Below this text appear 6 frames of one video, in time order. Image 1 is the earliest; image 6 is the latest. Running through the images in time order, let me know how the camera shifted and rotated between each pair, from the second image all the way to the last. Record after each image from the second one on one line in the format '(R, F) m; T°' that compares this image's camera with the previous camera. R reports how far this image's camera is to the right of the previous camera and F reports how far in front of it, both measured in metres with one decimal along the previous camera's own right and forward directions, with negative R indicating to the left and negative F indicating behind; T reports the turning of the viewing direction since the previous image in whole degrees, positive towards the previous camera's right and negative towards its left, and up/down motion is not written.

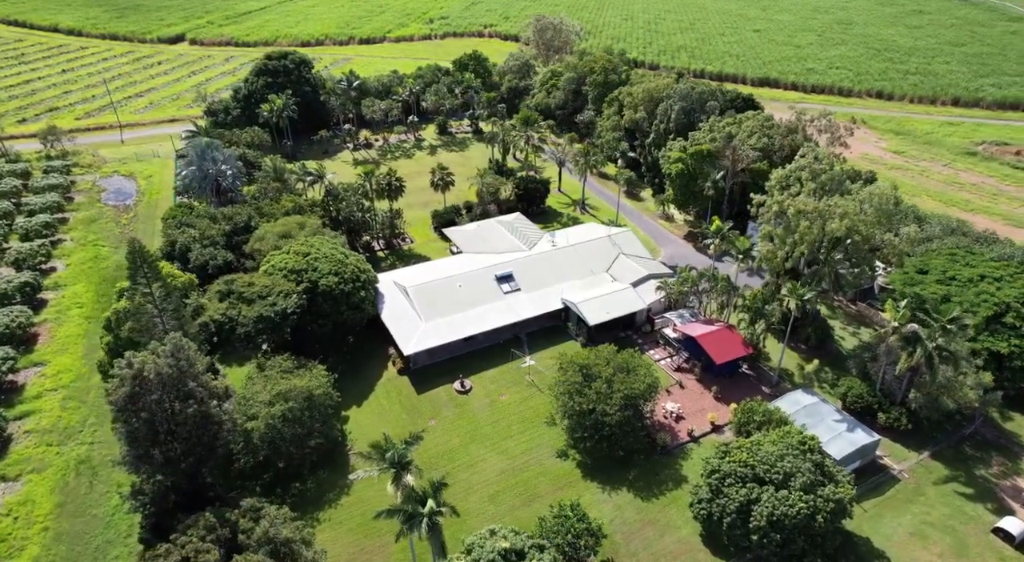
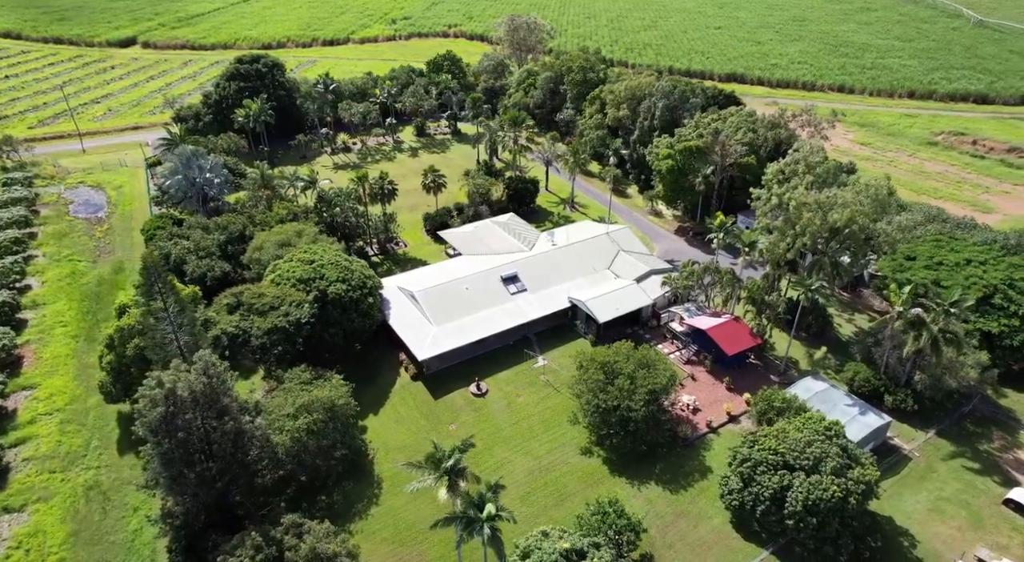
(-4.4, +0.1) m; +4°
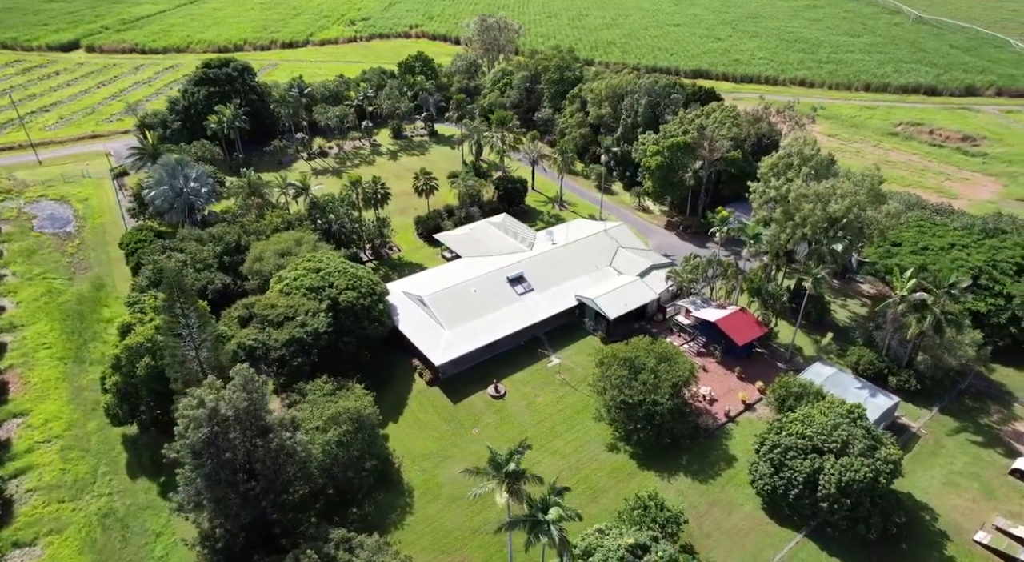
(-4.8, +0.2) m; +4°
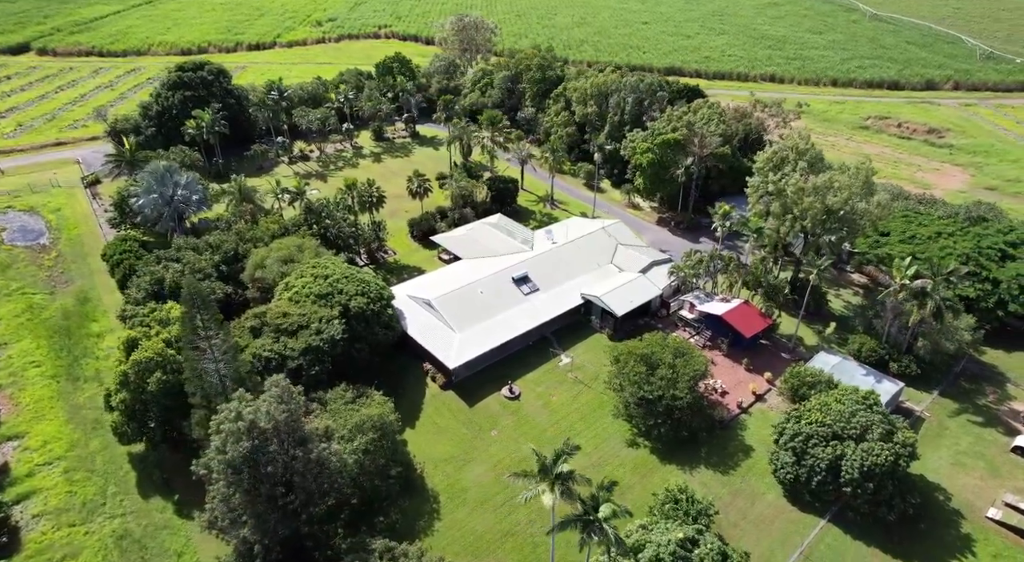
(-3.9, +0.2) m; +3°
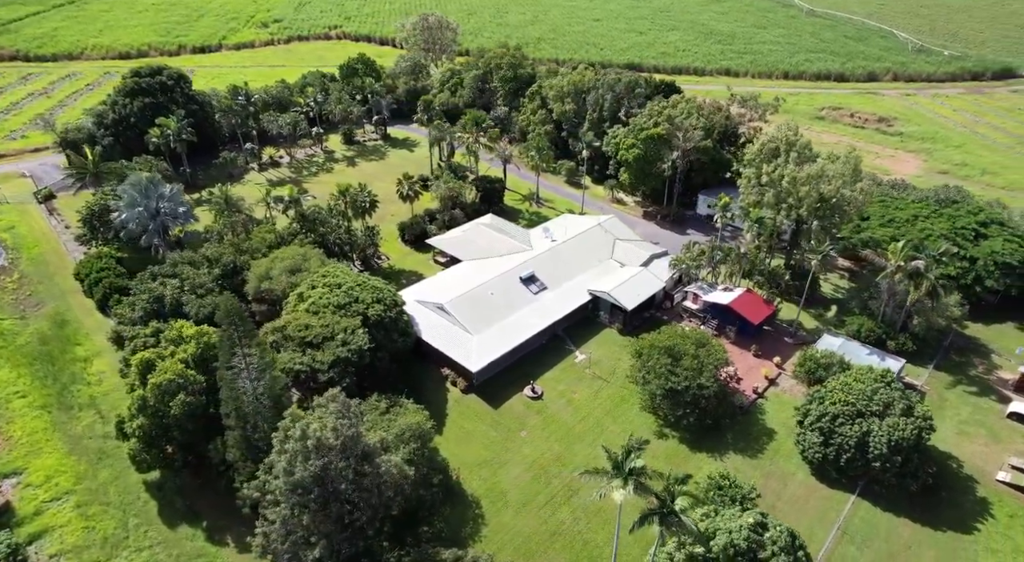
(-5.9, +0.4) m; +5°
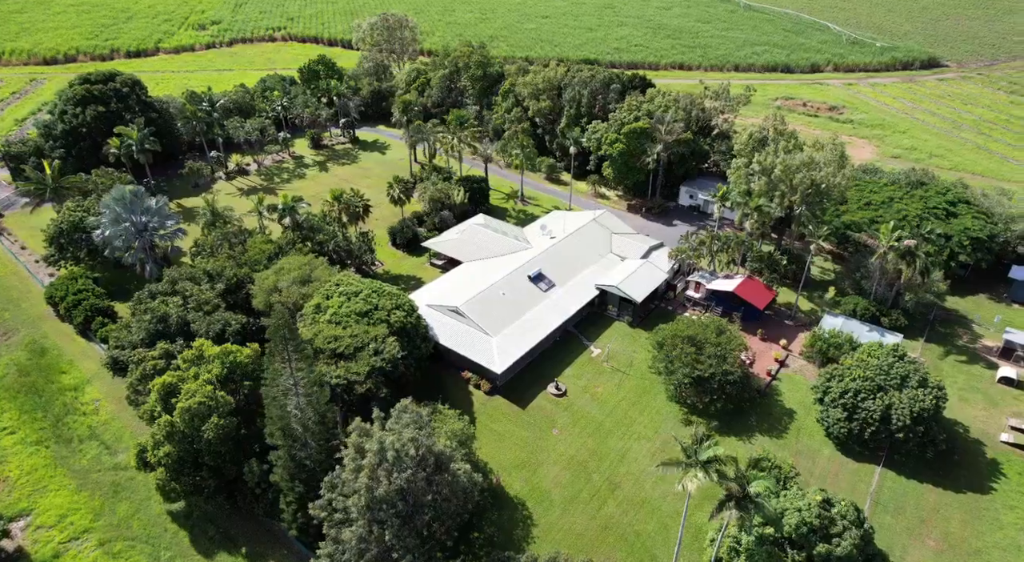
(-6.3, +0.5) m; +5°
